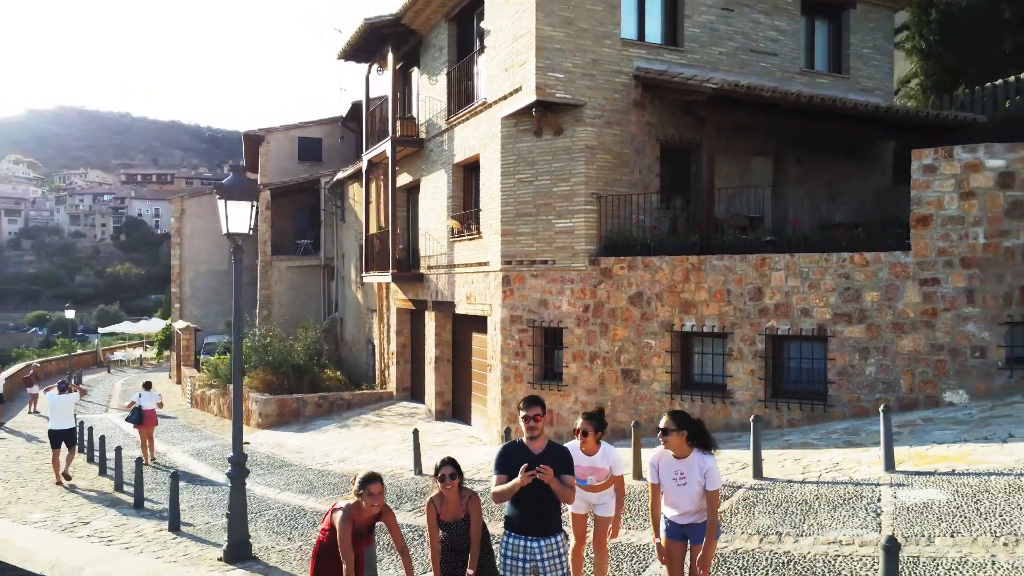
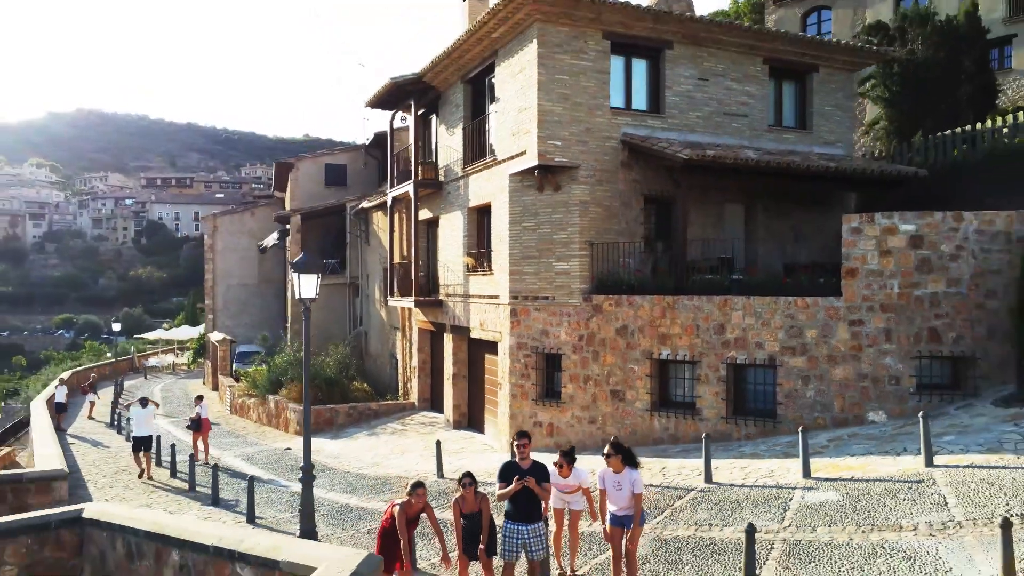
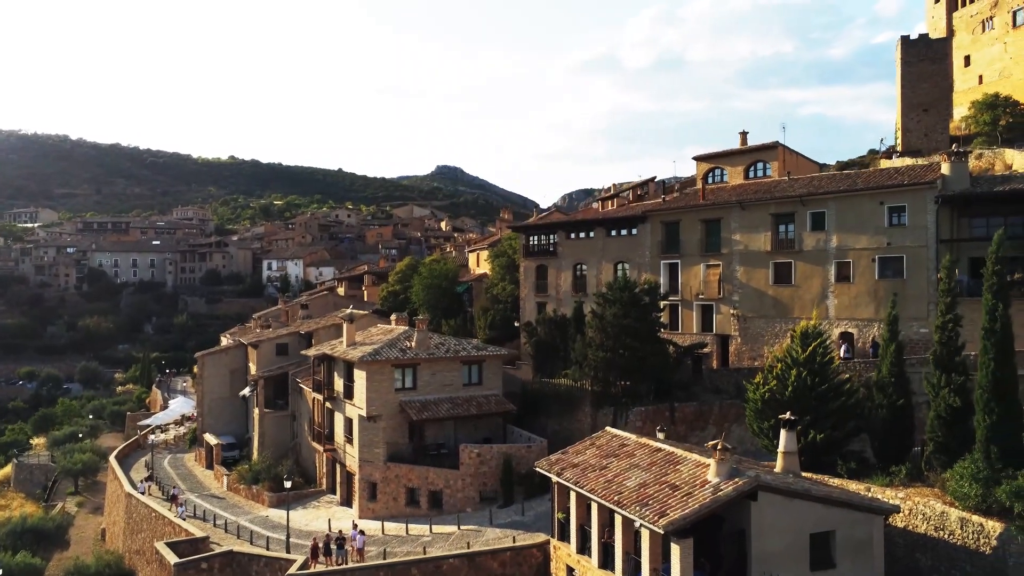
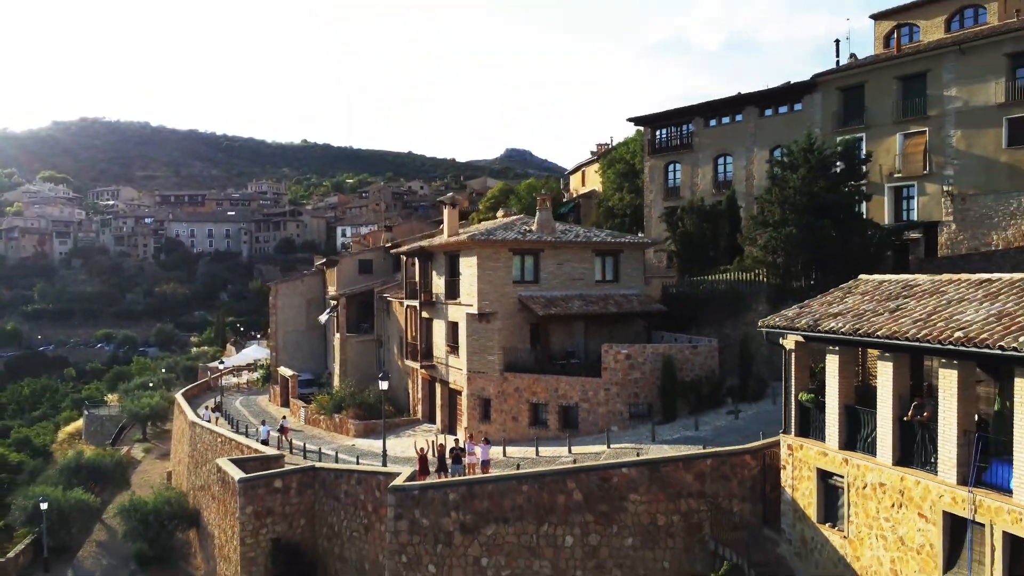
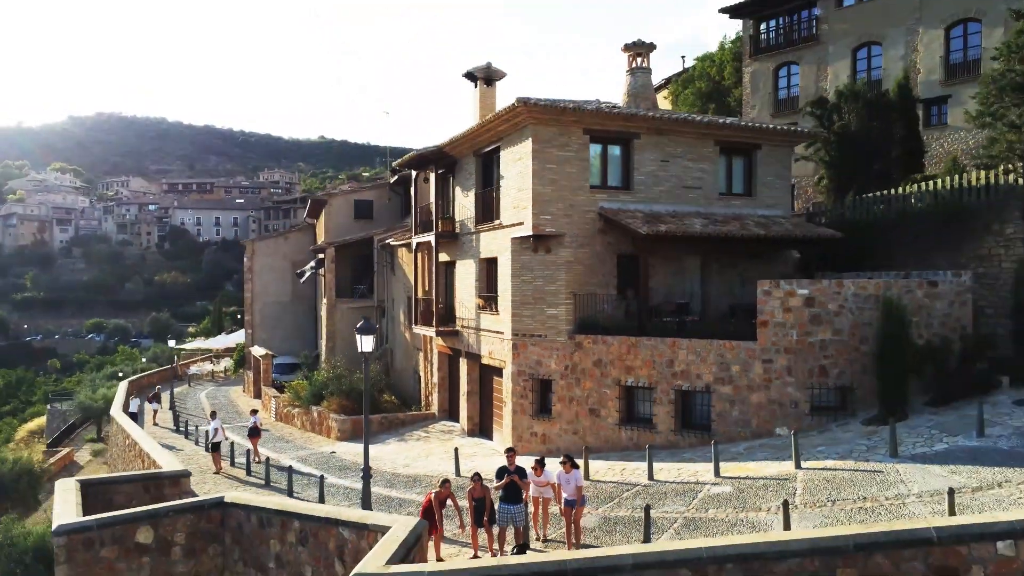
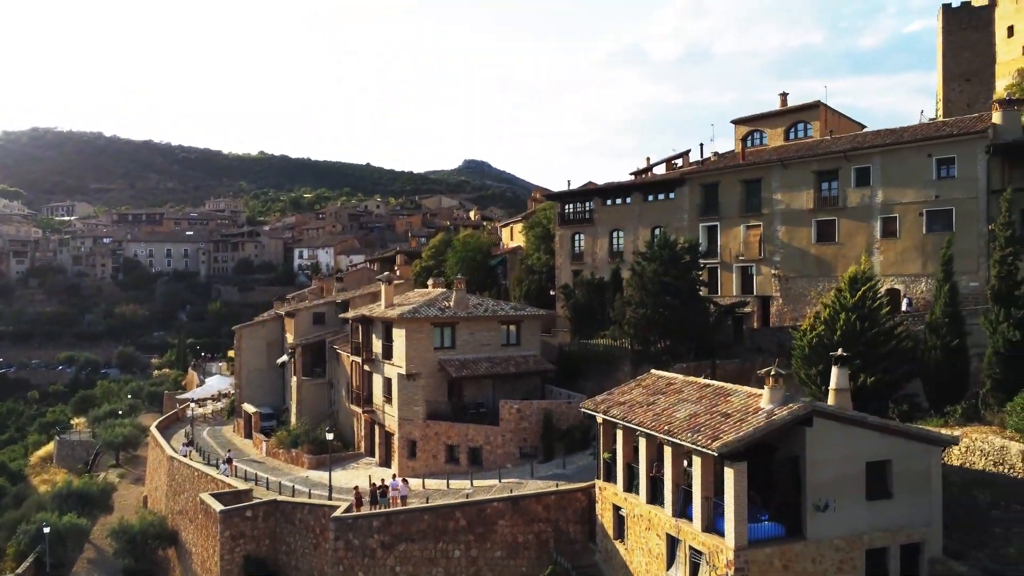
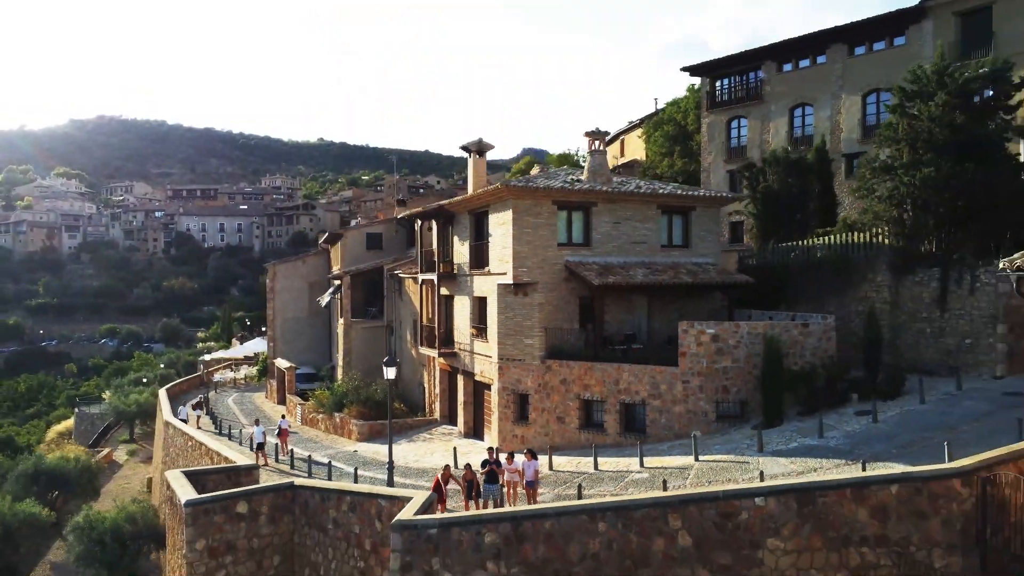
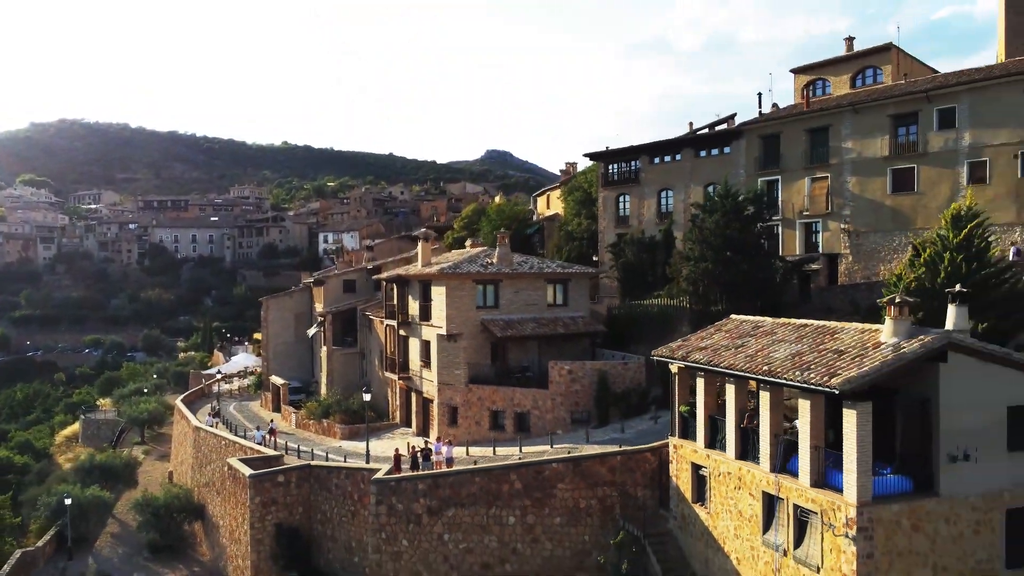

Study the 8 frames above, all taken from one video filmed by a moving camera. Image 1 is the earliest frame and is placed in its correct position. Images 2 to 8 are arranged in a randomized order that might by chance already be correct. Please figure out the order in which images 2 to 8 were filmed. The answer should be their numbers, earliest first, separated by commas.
2, 5, 7, 4, 8, 6, 3
